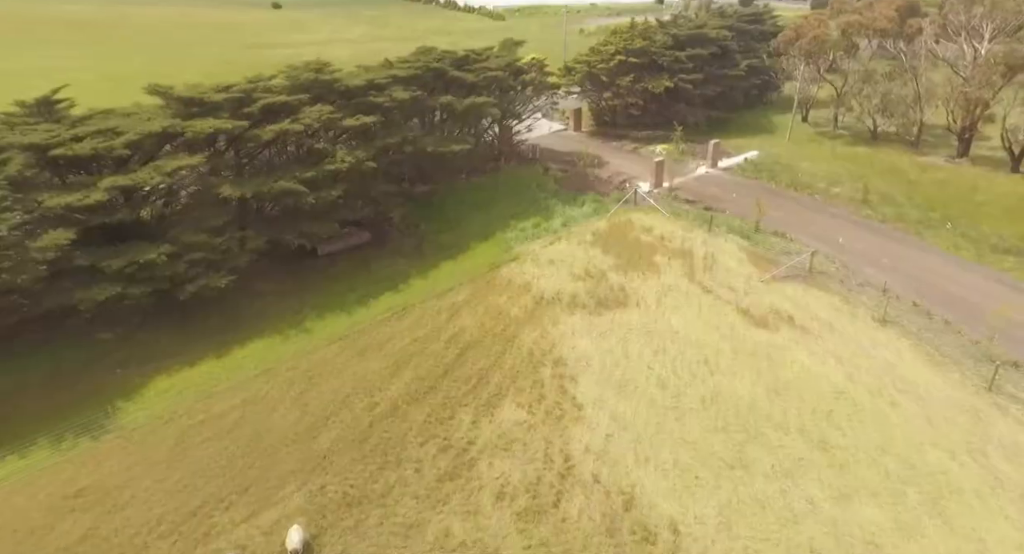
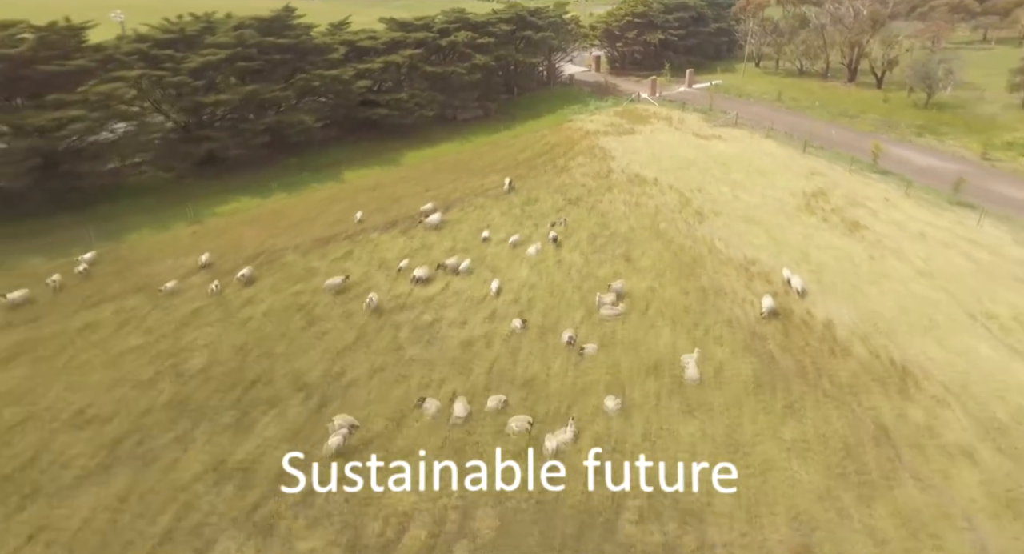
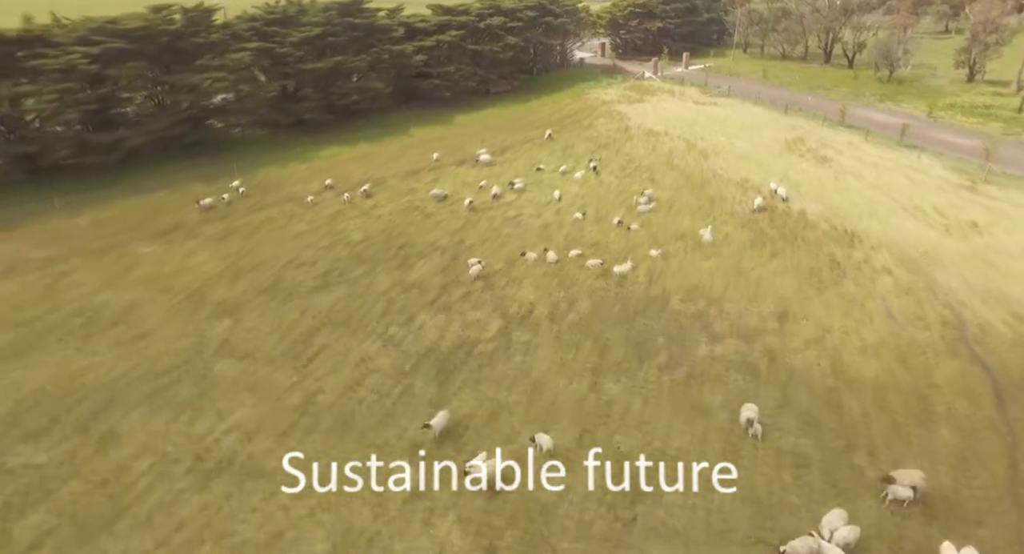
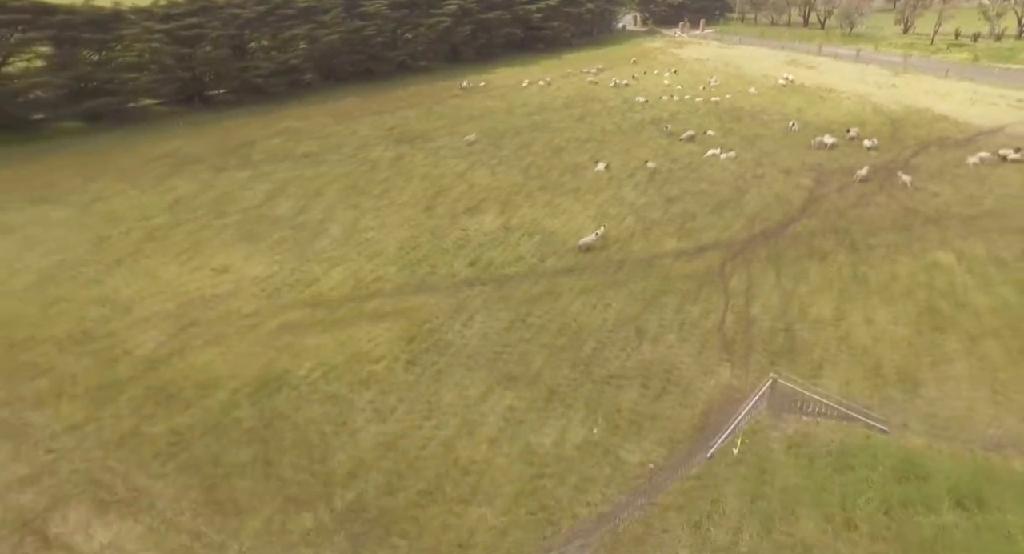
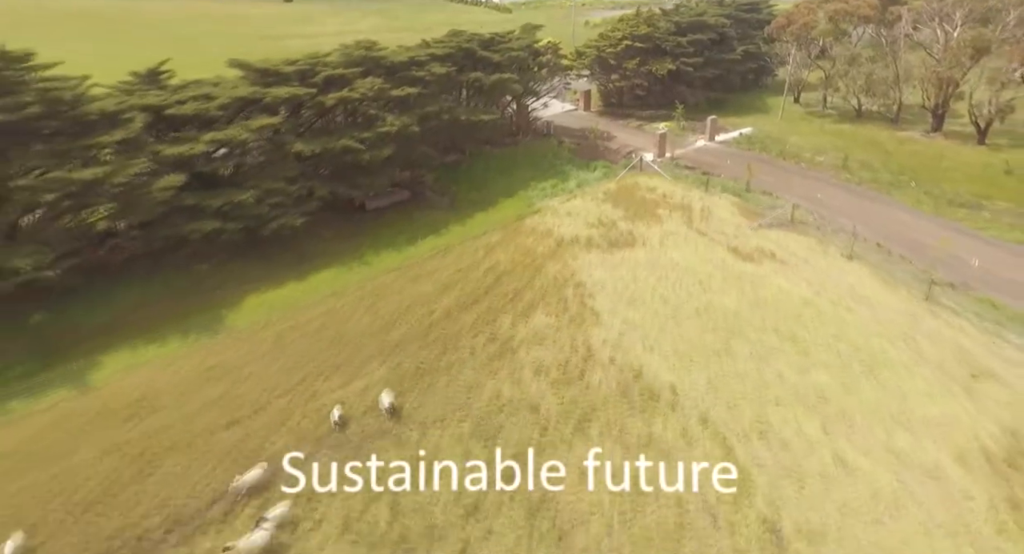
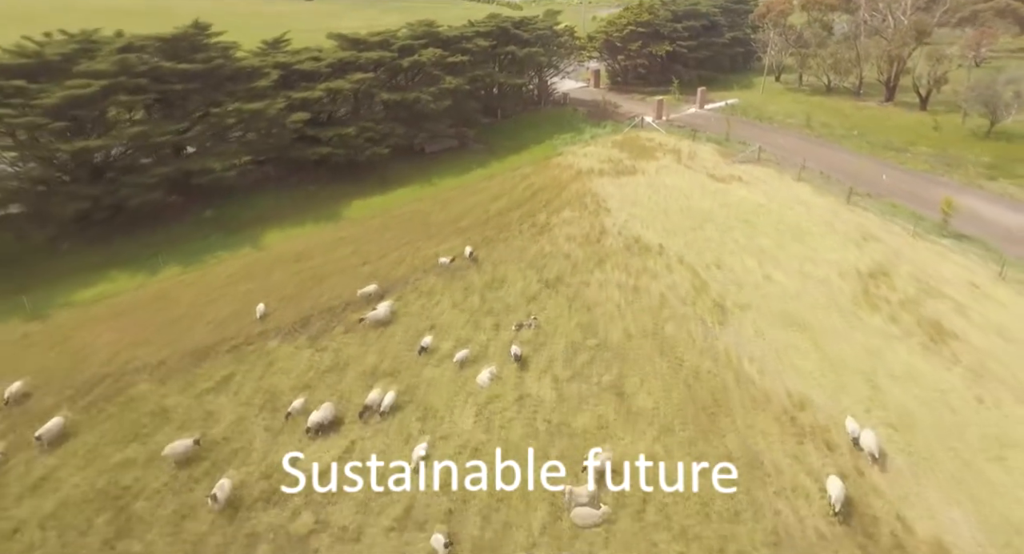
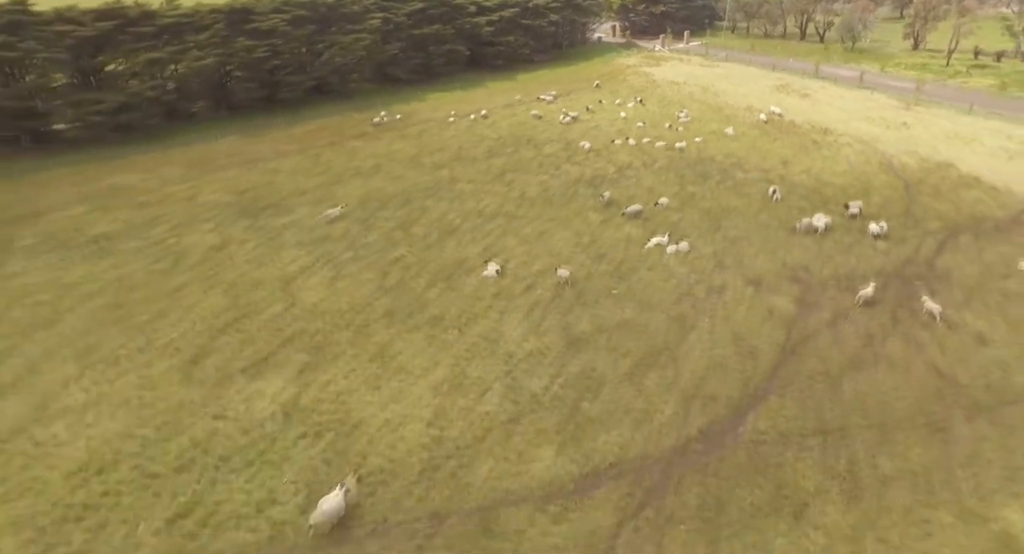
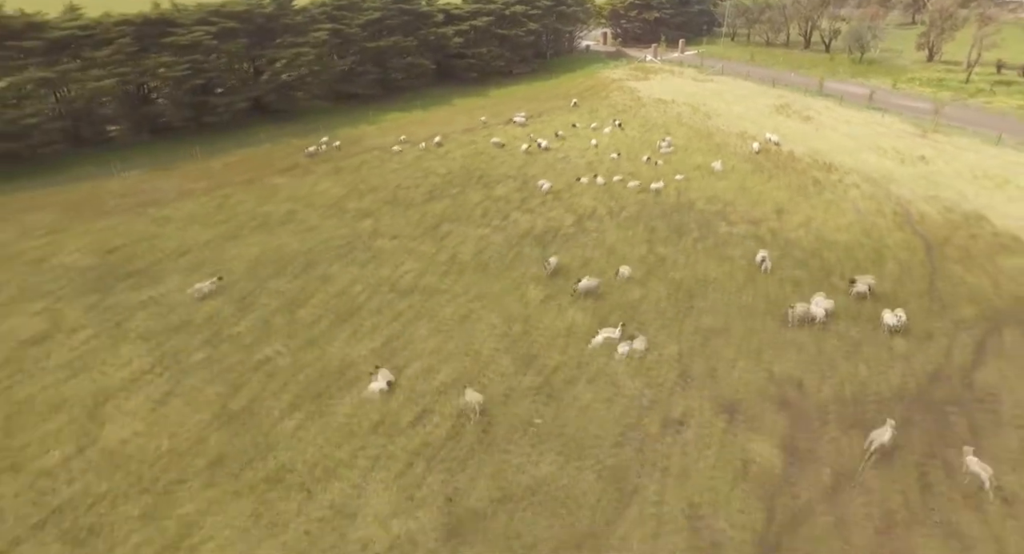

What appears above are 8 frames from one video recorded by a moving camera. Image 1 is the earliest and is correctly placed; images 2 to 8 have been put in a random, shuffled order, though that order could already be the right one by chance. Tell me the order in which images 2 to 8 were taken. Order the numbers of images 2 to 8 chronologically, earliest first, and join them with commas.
5, 6, 2, 3, 8, 7, 4
